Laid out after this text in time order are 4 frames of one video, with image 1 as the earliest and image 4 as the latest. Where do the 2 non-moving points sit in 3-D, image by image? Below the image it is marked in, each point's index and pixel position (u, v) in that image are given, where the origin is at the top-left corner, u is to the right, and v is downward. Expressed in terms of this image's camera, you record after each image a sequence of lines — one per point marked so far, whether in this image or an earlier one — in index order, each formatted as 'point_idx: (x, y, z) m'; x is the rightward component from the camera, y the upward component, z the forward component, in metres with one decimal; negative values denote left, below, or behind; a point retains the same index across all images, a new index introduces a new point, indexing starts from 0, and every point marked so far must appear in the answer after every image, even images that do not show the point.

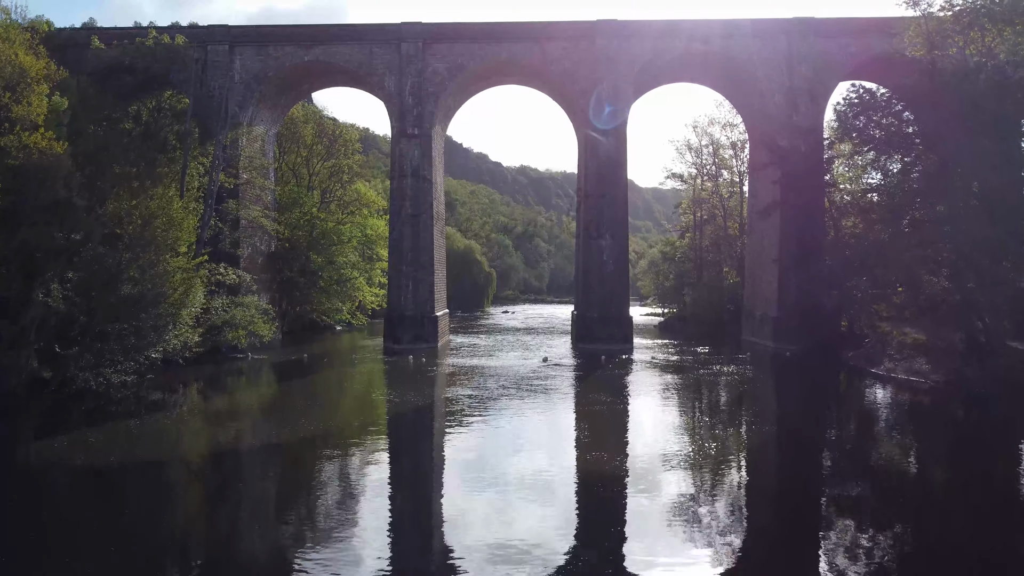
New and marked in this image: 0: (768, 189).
0: (+5.3, +2.0, +16.9) m
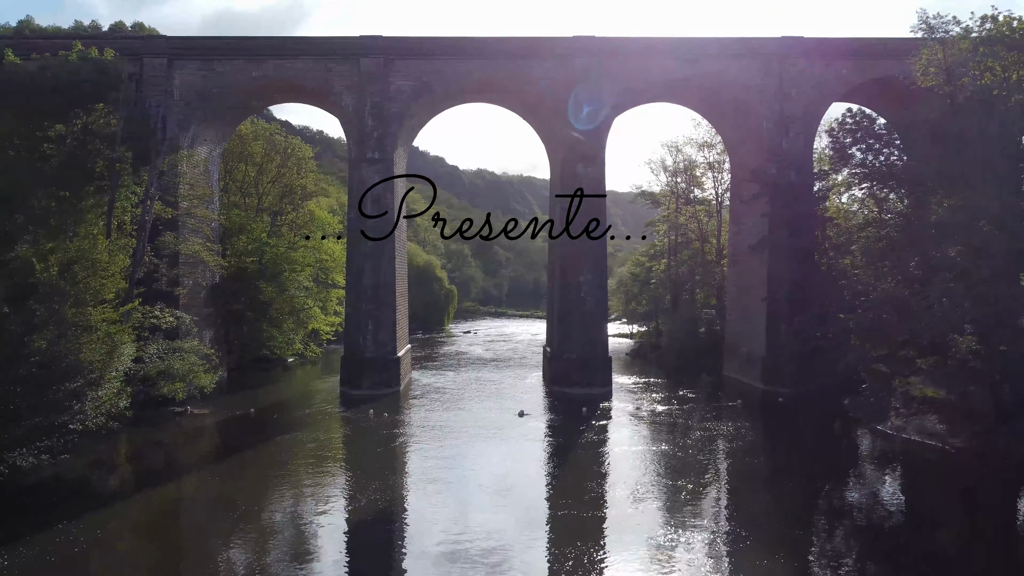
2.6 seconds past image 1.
0: (+4.7, +1.3, +15.9) m
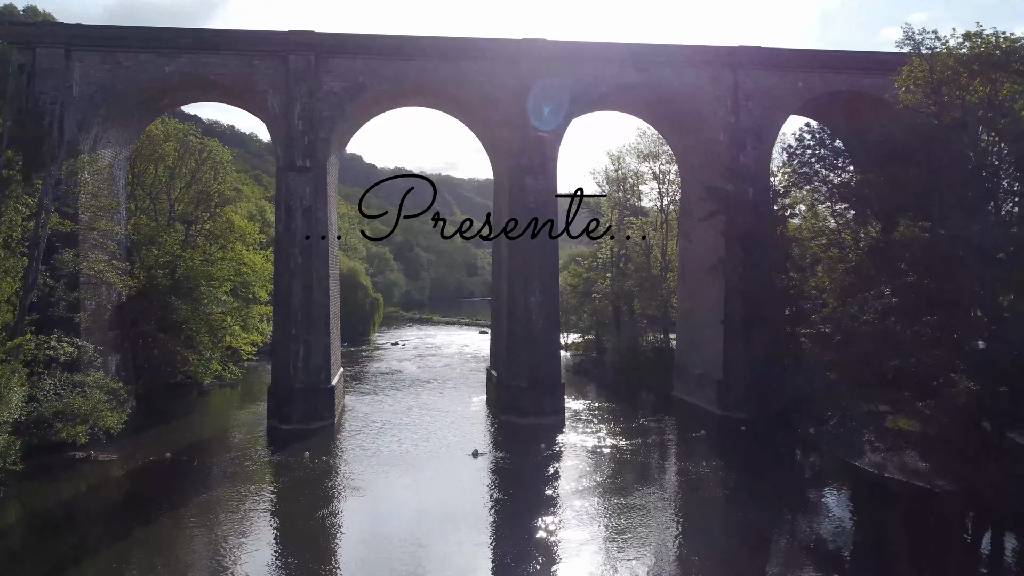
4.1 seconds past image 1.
0: (+3.7, +0.9, +15.2) m
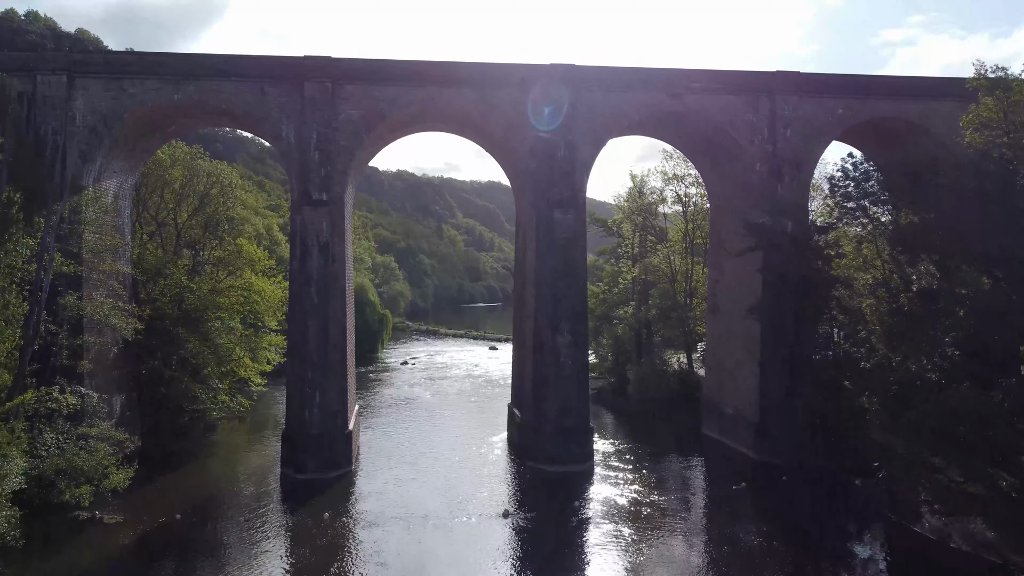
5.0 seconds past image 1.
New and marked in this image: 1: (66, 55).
0: (+4.1, +0.3, +14.5) m
1: (-6.8, +3.6, +12.6) m
